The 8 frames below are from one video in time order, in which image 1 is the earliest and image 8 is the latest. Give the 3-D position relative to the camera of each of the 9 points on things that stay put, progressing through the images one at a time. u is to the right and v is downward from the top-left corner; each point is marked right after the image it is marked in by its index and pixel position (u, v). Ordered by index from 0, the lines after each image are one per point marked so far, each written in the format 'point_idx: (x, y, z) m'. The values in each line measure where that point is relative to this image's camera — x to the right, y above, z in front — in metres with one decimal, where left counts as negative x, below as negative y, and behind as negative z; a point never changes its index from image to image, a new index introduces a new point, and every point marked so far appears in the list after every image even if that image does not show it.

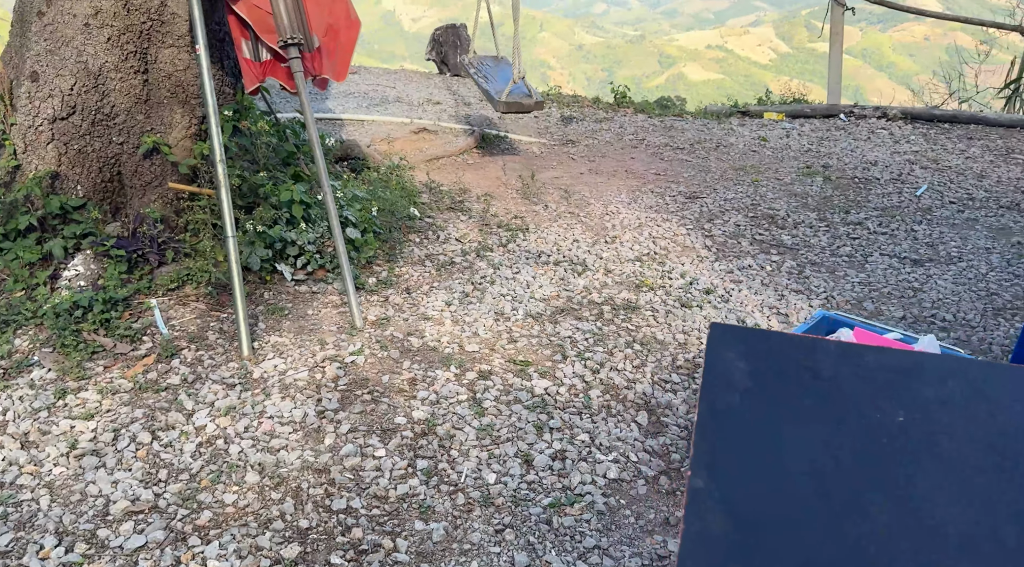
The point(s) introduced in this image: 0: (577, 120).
0: (+0.6, +1.2, +6.6) m
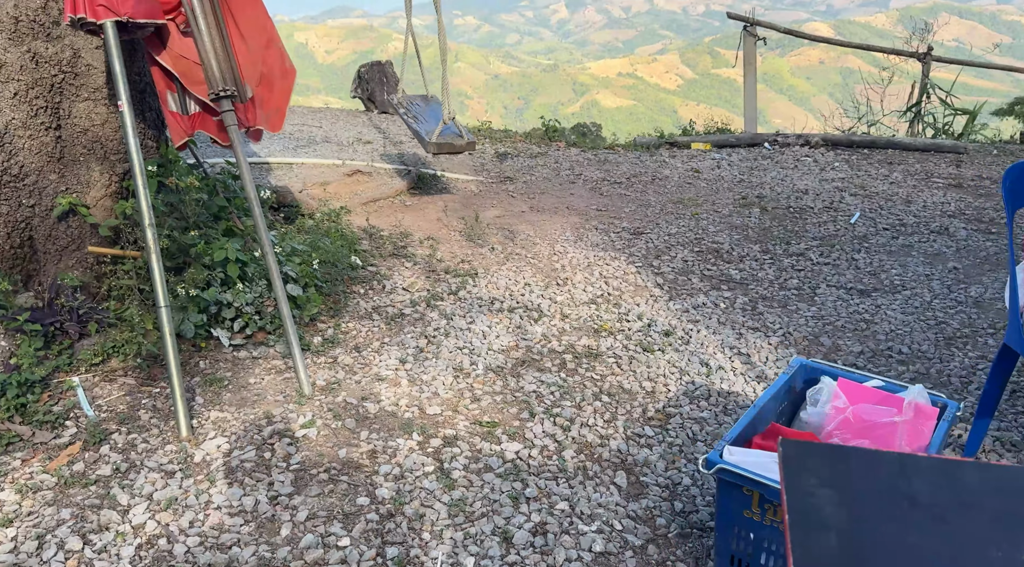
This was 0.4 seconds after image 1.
0: (+0.1, +0.9, +6.5) m
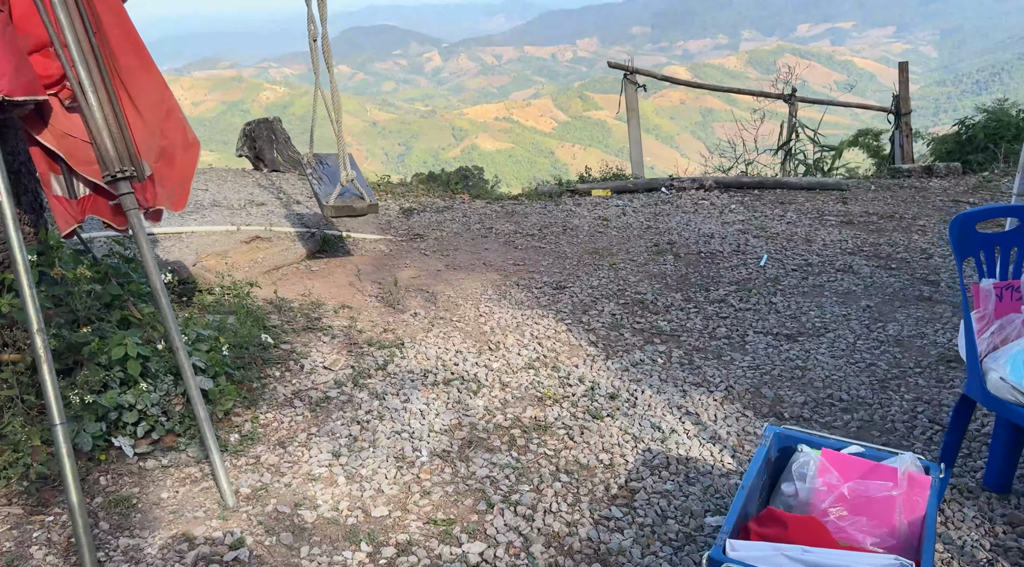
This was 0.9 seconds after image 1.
0: (-0.7, +0.5, +6.3) m
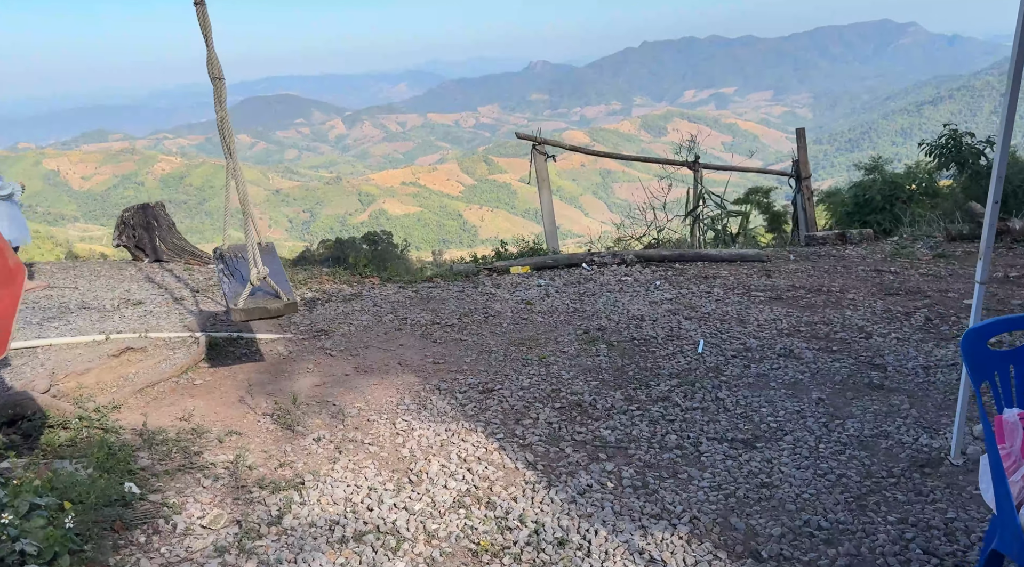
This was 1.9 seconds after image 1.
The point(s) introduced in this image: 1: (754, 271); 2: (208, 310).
0: (-1.2, -0.1, +5.7) m
1: (+1.8, +0.1, +6.8) m
2: (-1.7, -0.2, +5.1) m
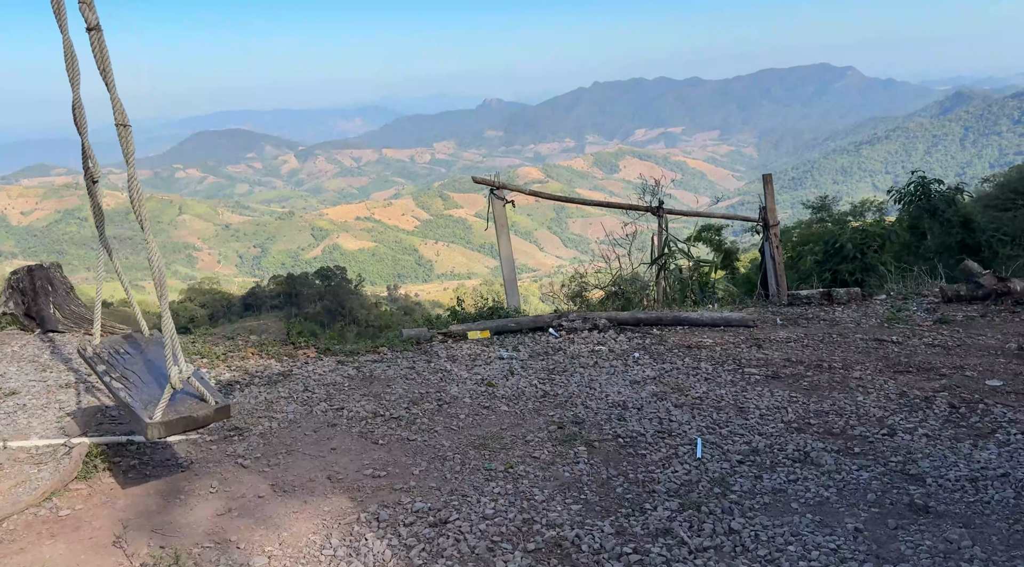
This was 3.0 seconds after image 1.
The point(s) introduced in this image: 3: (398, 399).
0: (-1.5, -0.6, +4.8) m
1: (+1.6, -0.4, +6.1) m
2: (-1.9, -0.6, +4.1) m
3: (-0.6, -0.6, +4.7) m
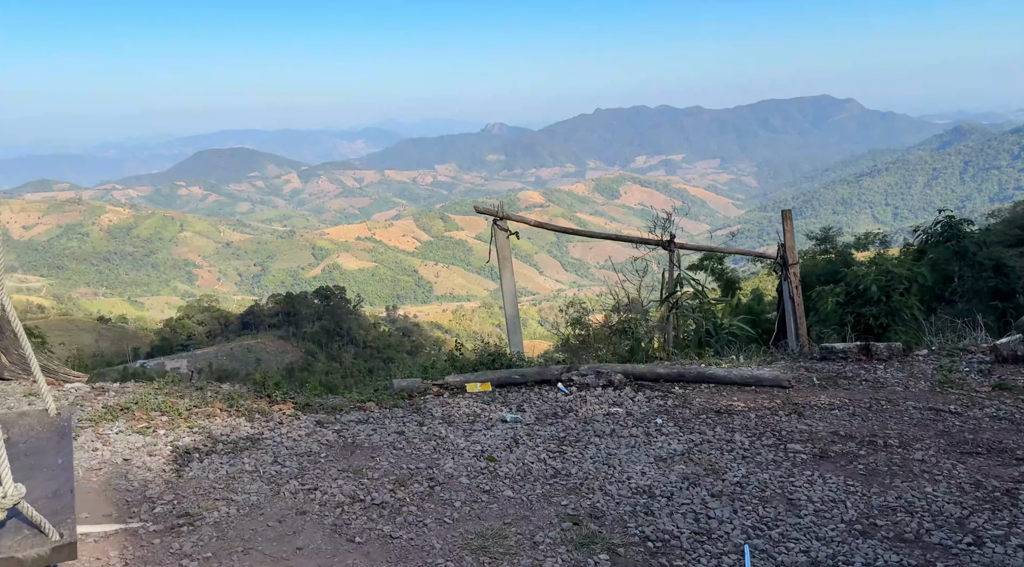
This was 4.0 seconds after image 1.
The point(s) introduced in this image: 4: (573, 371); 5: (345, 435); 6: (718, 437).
0: (-1.4, -0.8, +4.1) m
1: (+1.6, -0.7, +5.3) m
2: (-1.9, -0.8, +3.4) m
3: (-0.6, -0.9, +4.0) m
4: (+0.4, -0.6, +6.0) m
5: (-0.9, -0.8, +4.7) m
6: (+1.1, -0.8, +4.7) m
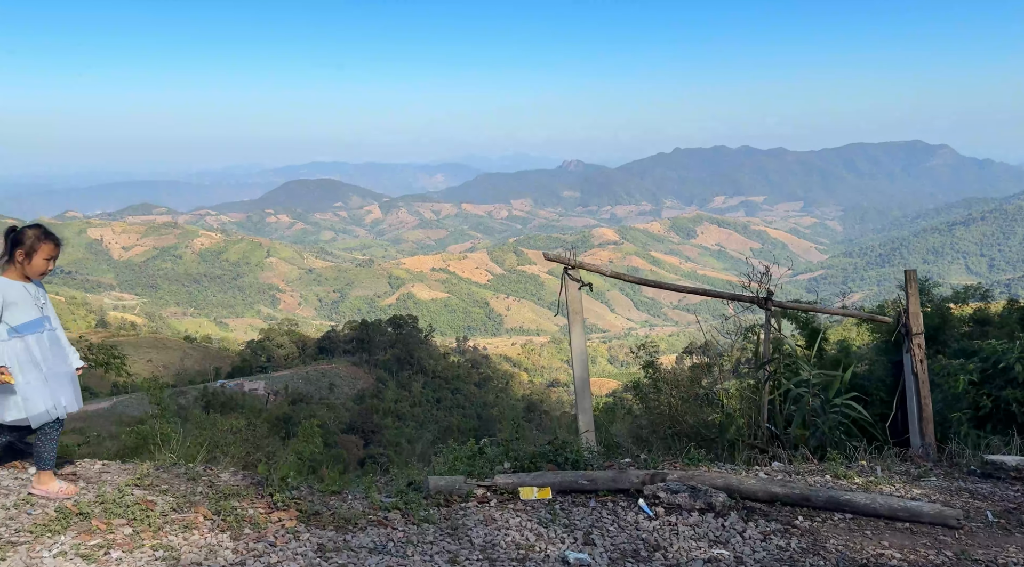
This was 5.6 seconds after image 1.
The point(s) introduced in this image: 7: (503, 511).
0: (-1.2, -1.1, +2.8) m
1: (+1.9, -1.2, +3.8) m
2: (-1.7, -1.0, +2.2) m
3: (-0.4, -1.2, +2.7) m
4: (+0.7, -1.0, +4.6) m
5: (-0.6, -1.1, +3.4) m
6: (+1.3, -1.3, +3.2) m
7: (0.0, -1.2, +4.4) m
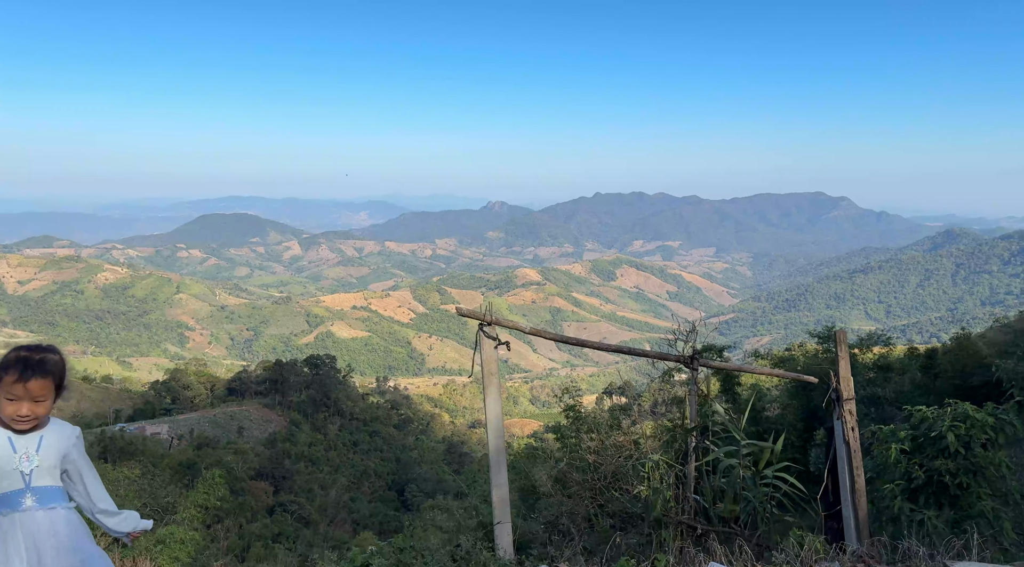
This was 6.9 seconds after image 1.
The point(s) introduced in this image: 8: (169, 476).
0: (-1.5, -1.4, +1.7) m
1: (+1.5, -1.6, +3.0) m
2: (-2.0, -1.3, +1.0) m
3: (-0.7, -1.5, +1.6) m
4: (+0.3, -1.4, +3.7) m
5: (-1.0, -1.4, +2.3) m
6: (+1.0, -1.6, +2.4) m
7: (-0.5, -1.5, +3.4) m
8: (-7.7, -4.4, +19.7) m
